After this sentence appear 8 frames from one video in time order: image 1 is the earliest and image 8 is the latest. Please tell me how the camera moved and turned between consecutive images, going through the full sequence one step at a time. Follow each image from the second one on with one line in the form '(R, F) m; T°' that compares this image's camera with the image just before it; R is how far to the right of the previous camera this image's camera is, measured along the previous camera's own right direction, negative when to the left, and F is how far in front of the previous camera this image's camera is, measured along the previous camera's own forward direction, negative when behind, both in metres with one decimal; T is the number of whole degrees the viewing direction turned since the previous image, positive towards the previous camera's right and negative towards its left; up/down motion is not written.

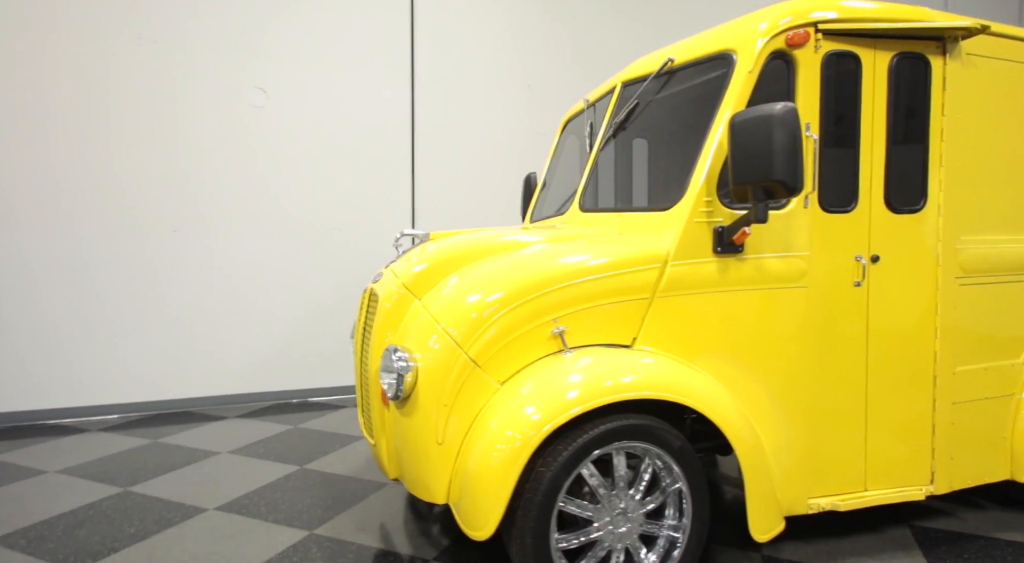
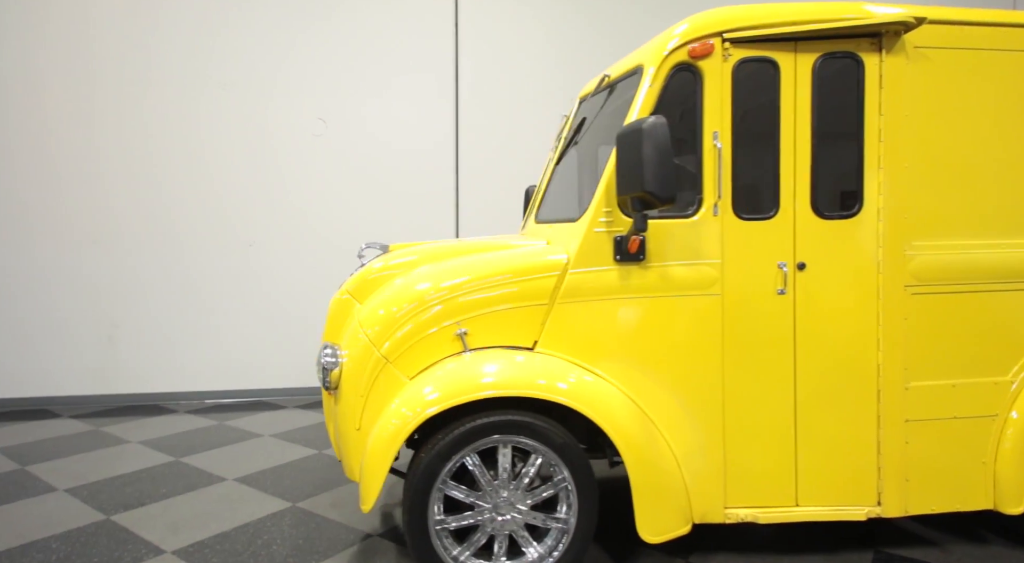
(+1.0, -0.1) m; -14°
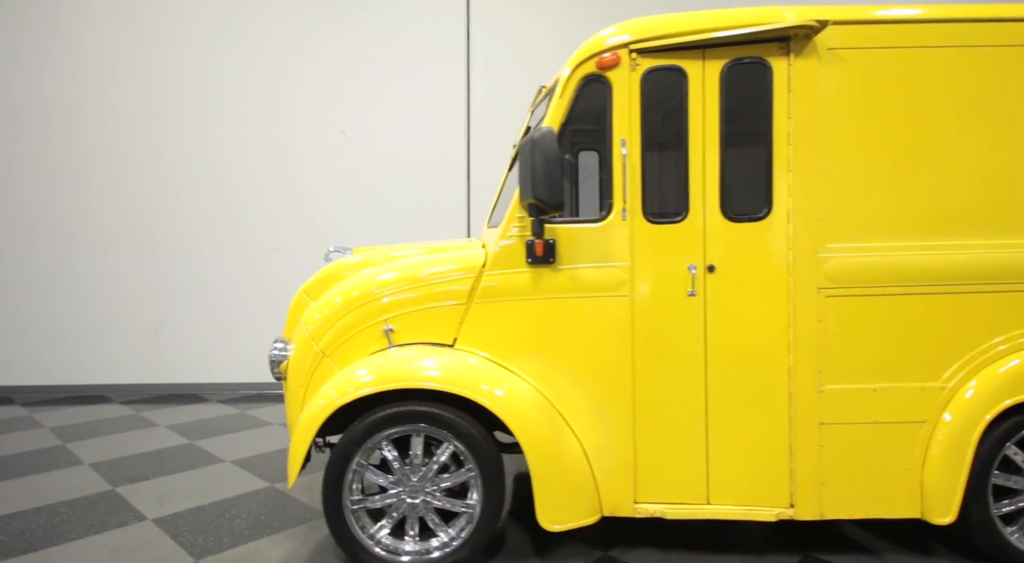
(+0.7, -0.1) m; -7°
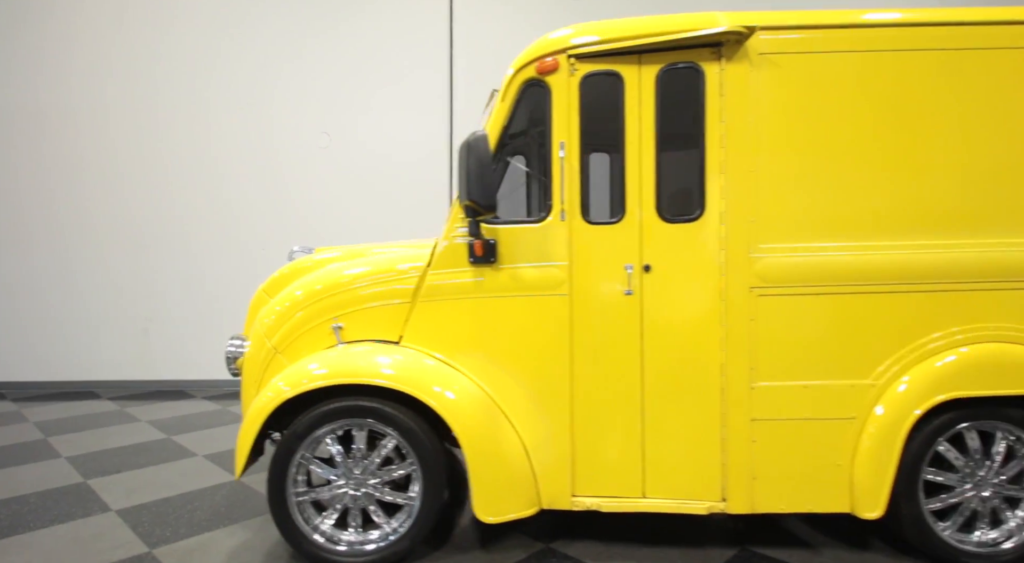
(+0.3, -0.1) m; -1°
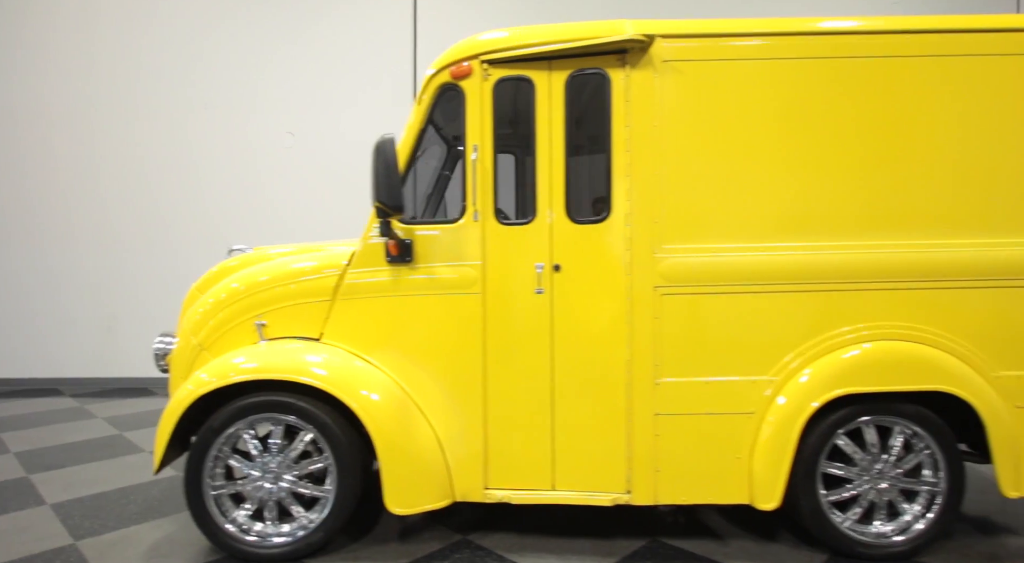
(+0.4, -0.1) m; 0°
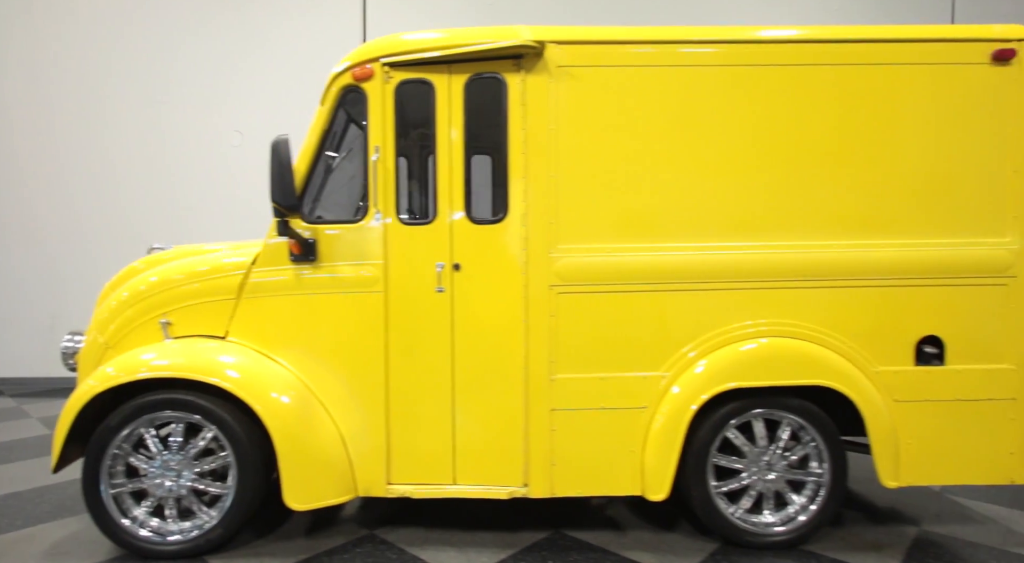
(+0.4, -0.1) m; +2°
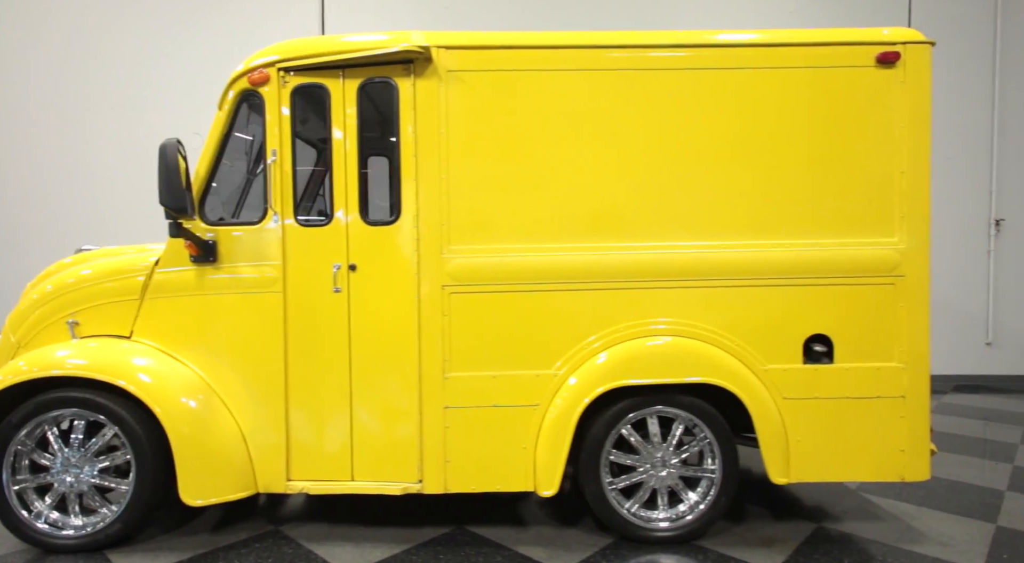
(+0.5, -0.1) m; 0°
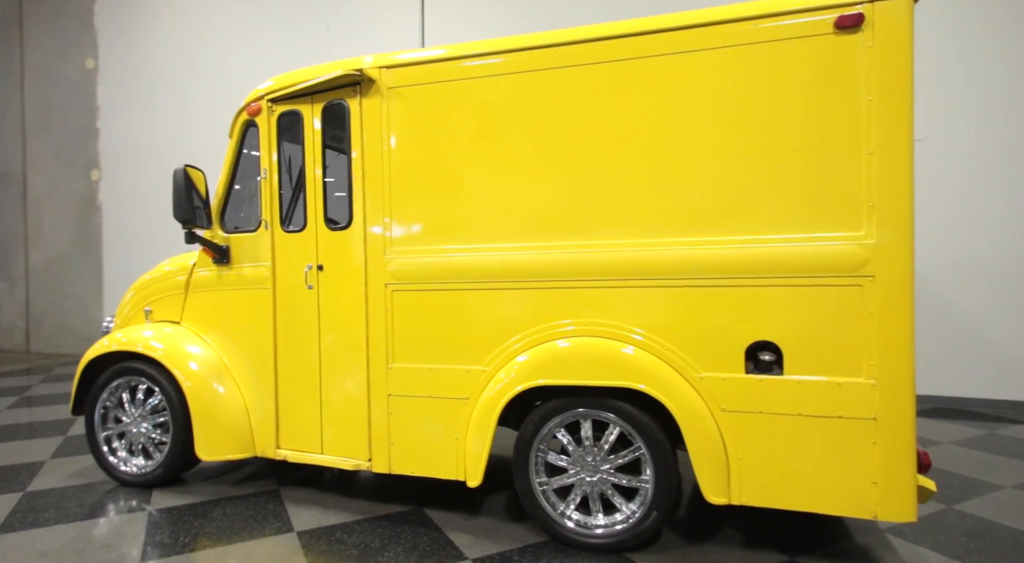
(+1.4, +0.1) m; -21°
